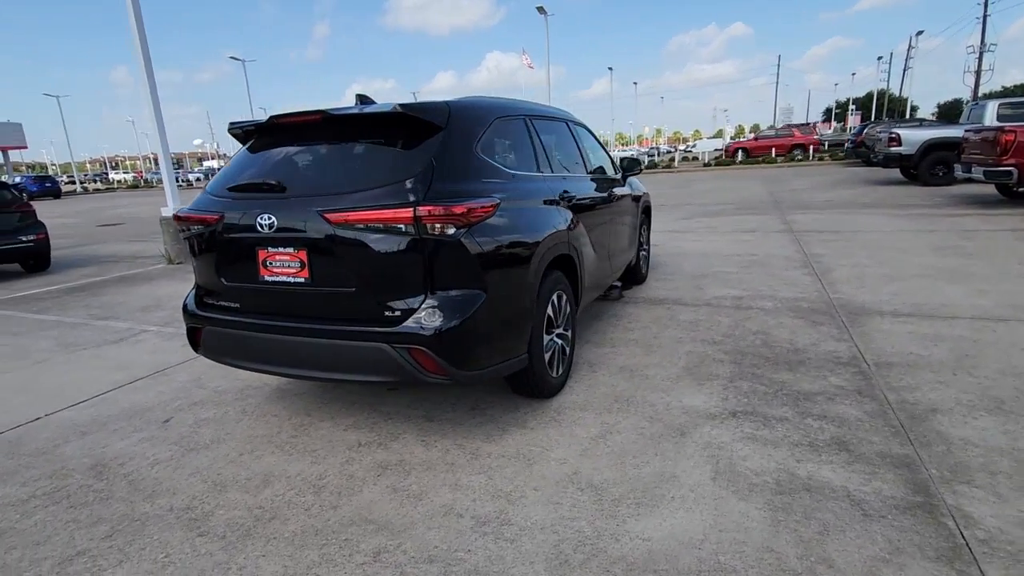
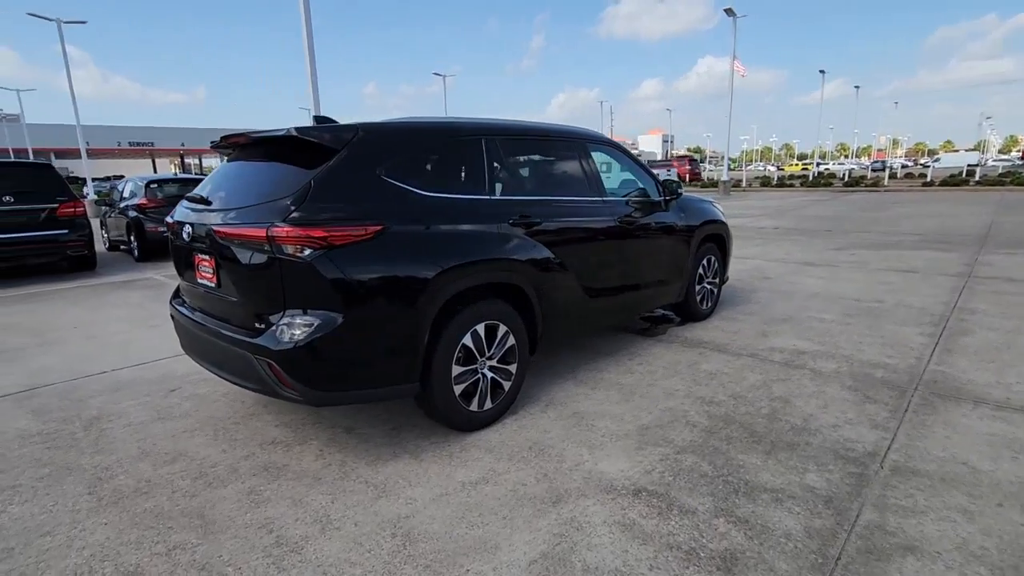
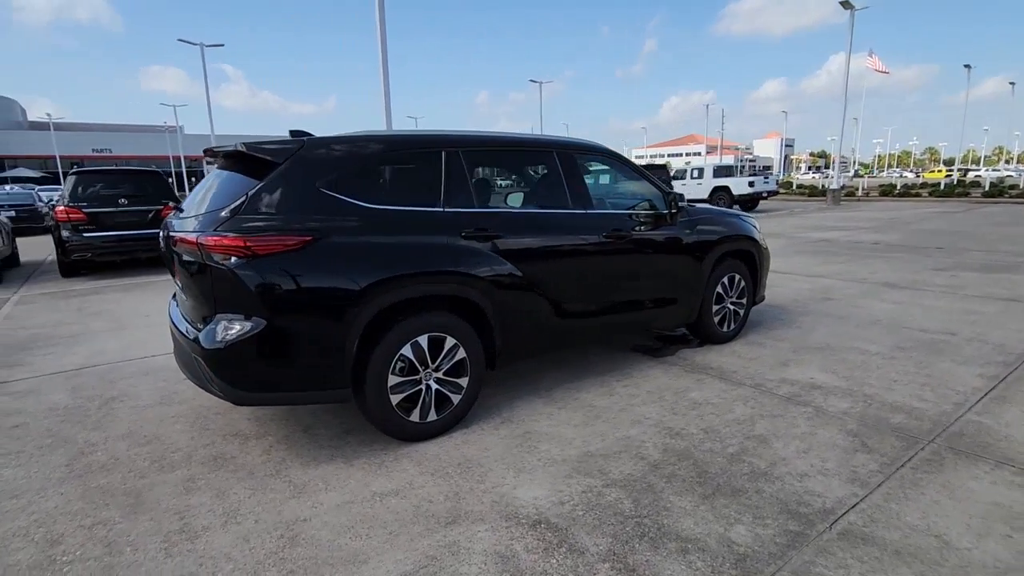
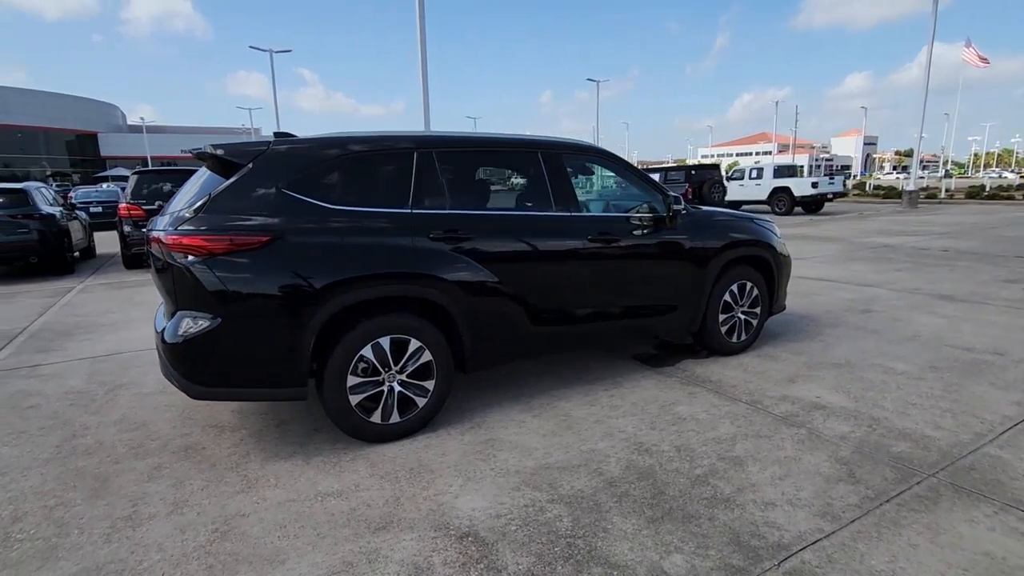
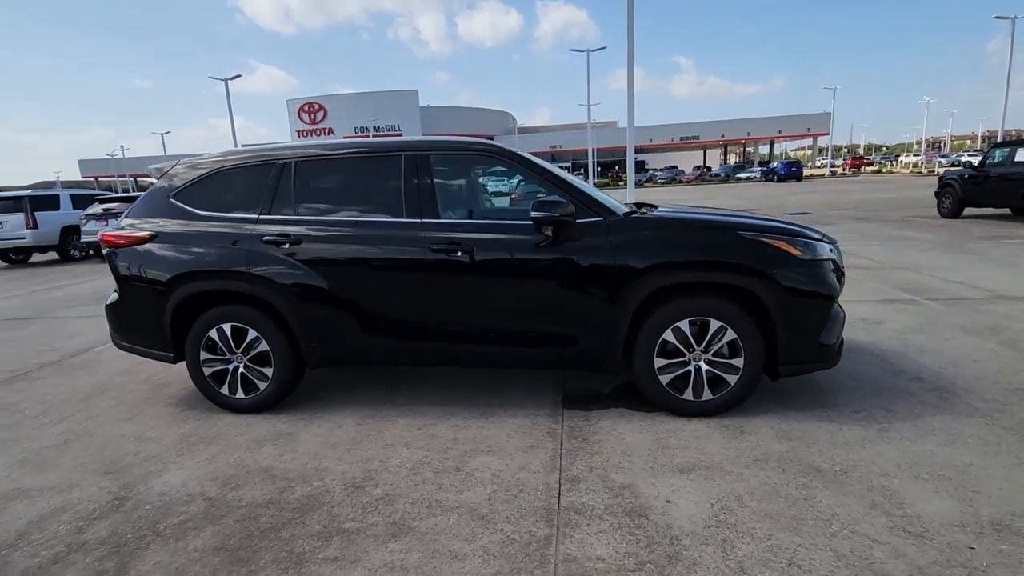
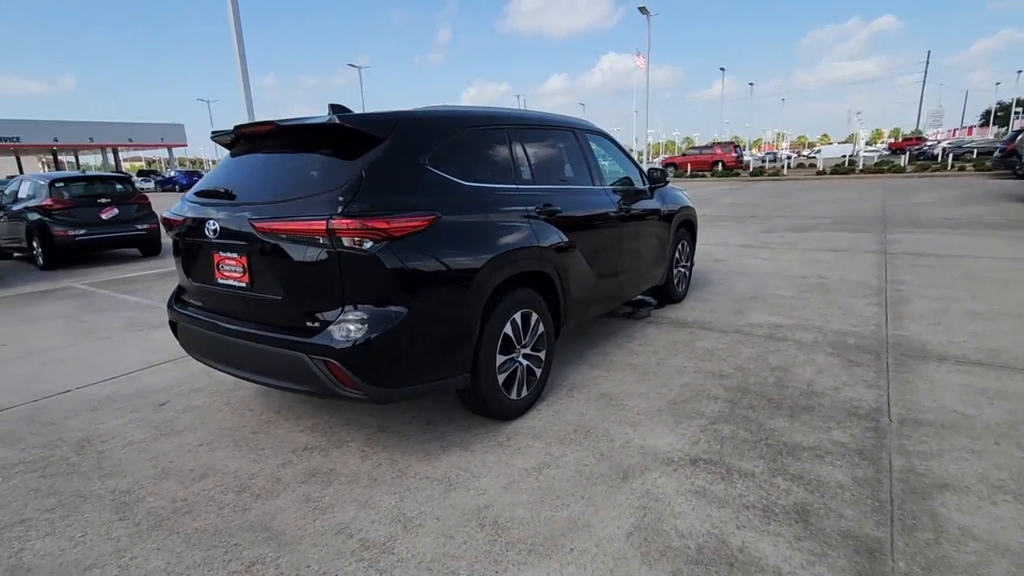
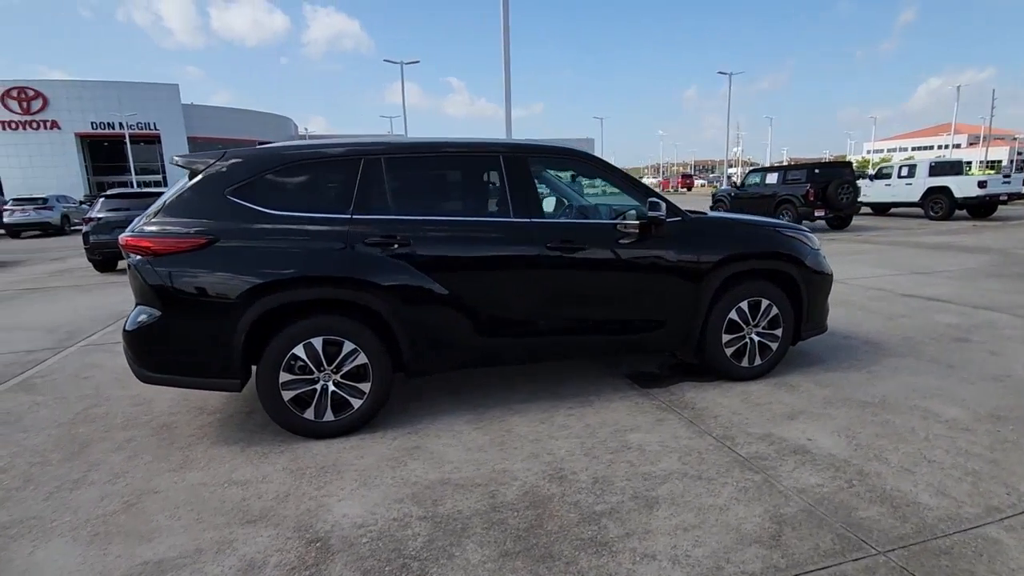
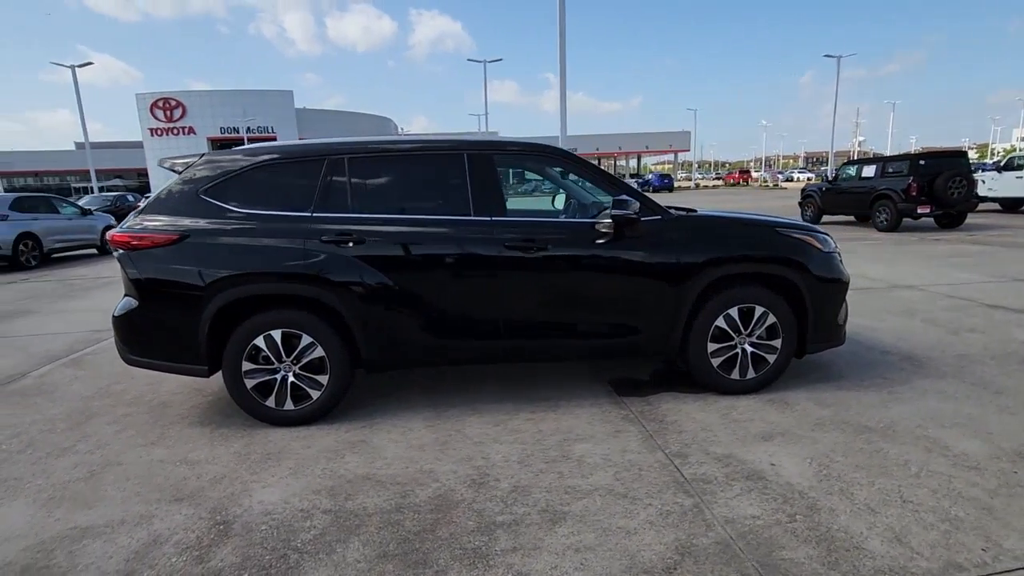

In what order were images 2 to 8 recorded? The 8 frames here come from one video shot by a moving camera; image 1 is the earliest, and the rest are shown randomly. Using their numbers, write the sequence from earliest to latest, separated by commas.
6, 2, 3, 4, 7, 8, 5
